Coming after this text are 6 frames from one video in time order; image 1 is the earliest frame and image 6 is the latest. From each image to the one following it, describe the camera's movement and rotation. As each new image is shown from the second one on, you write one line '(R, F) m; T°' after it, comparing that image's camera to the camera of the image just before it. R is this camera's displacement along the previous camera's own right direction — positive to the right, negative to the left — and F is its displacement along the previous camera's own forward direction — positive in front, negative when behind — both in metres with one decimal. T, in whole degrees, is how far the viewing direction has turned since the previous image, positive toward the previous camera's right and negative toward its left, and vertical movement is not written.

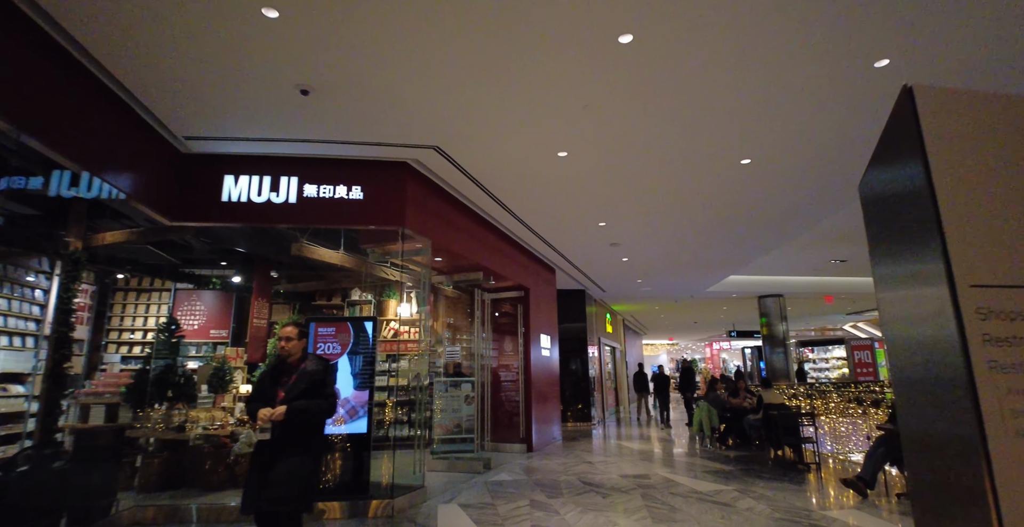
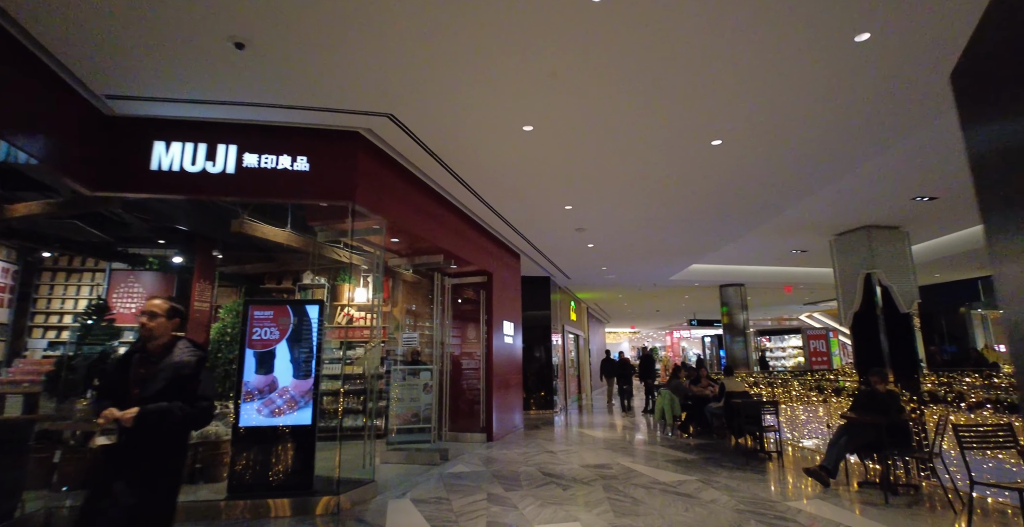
(+0.1, +0.3) m; +4°
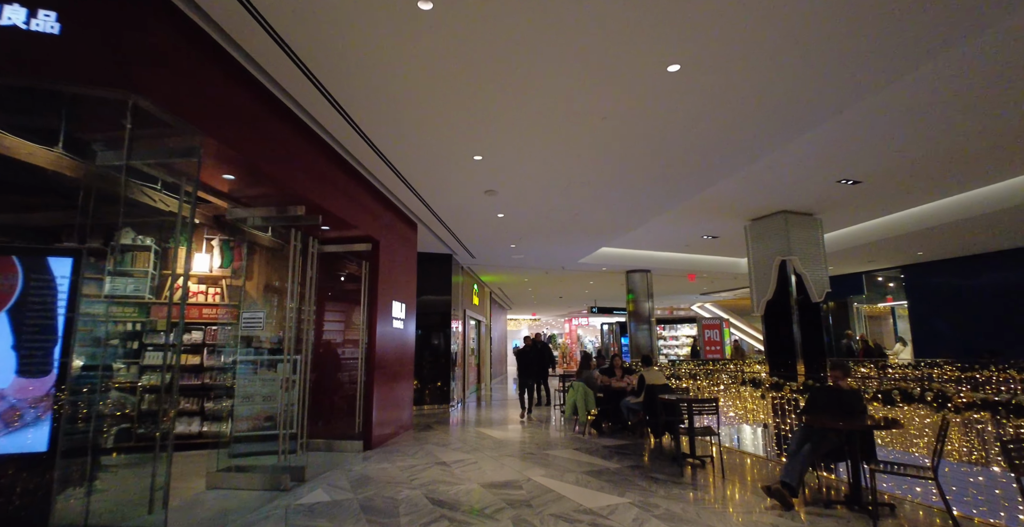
(+0.1, +1.3) m; +12°
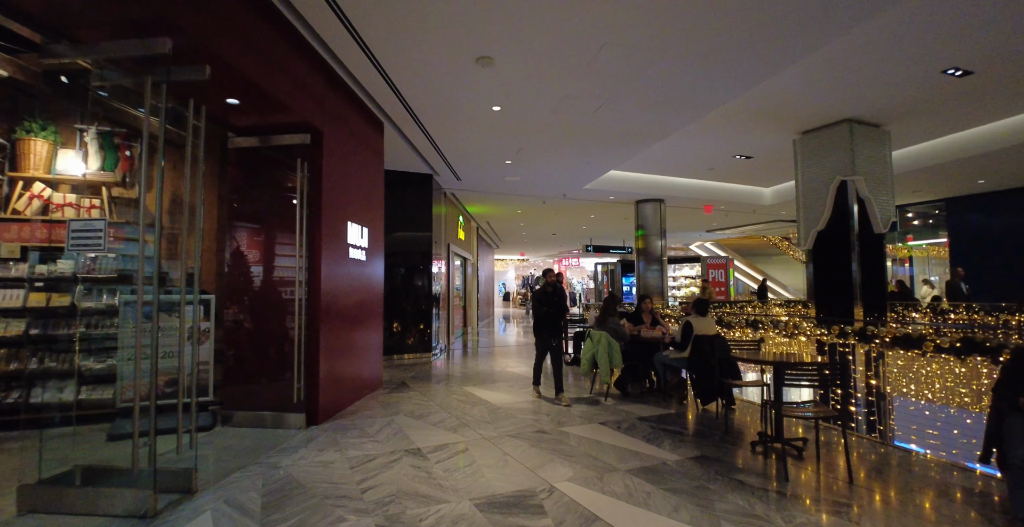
(-0.2, +1.7) m; +2°
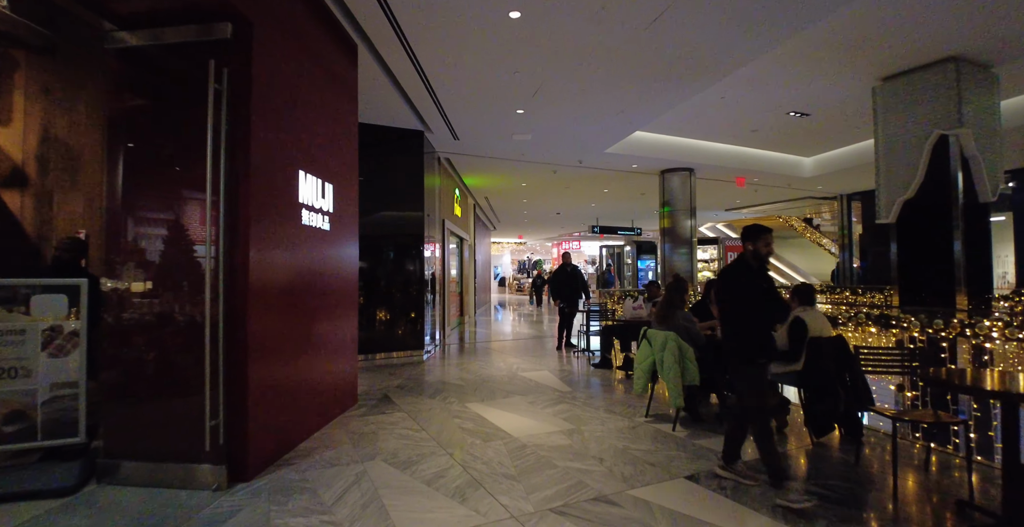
(-0.3, +1.4) m; +1°
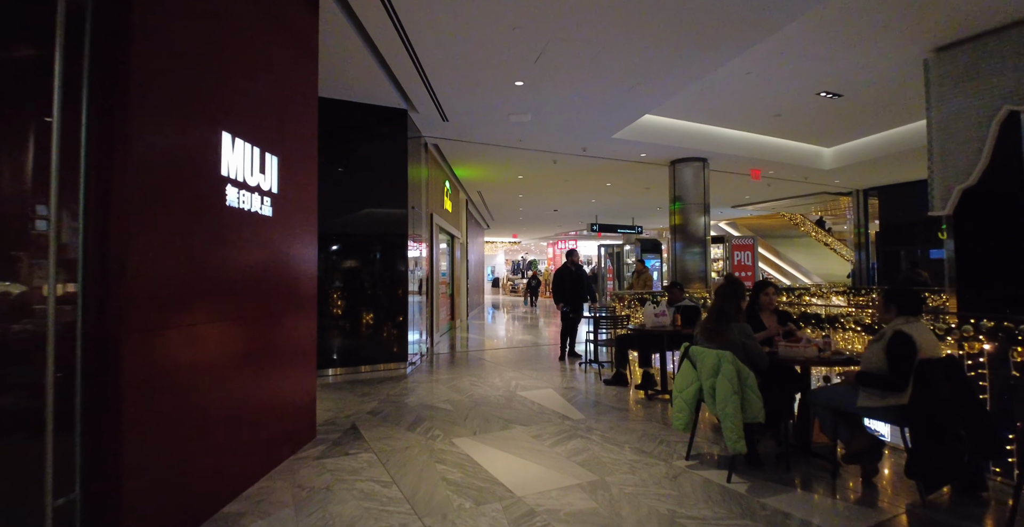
(0.0, +0.8) m; +1°
